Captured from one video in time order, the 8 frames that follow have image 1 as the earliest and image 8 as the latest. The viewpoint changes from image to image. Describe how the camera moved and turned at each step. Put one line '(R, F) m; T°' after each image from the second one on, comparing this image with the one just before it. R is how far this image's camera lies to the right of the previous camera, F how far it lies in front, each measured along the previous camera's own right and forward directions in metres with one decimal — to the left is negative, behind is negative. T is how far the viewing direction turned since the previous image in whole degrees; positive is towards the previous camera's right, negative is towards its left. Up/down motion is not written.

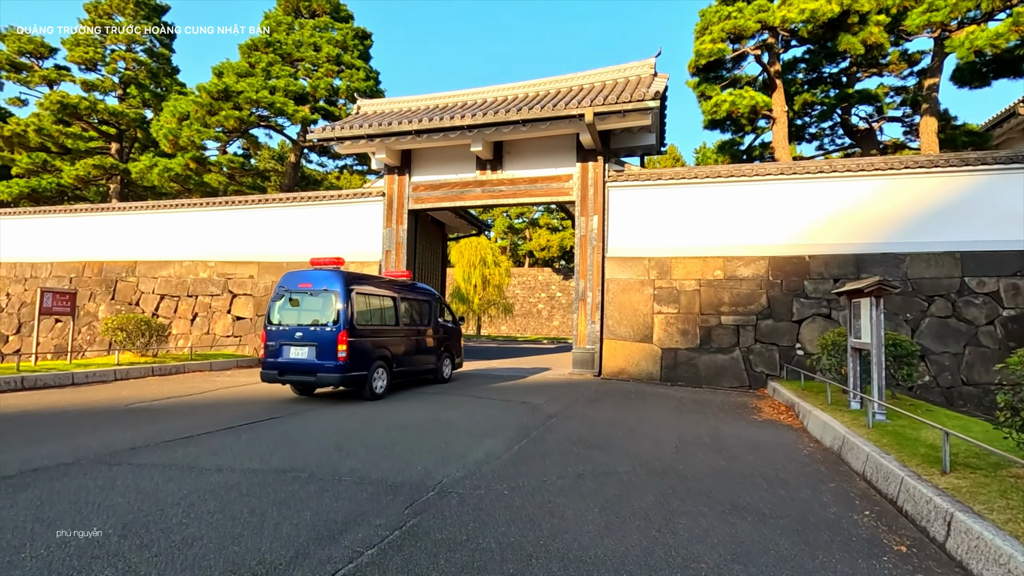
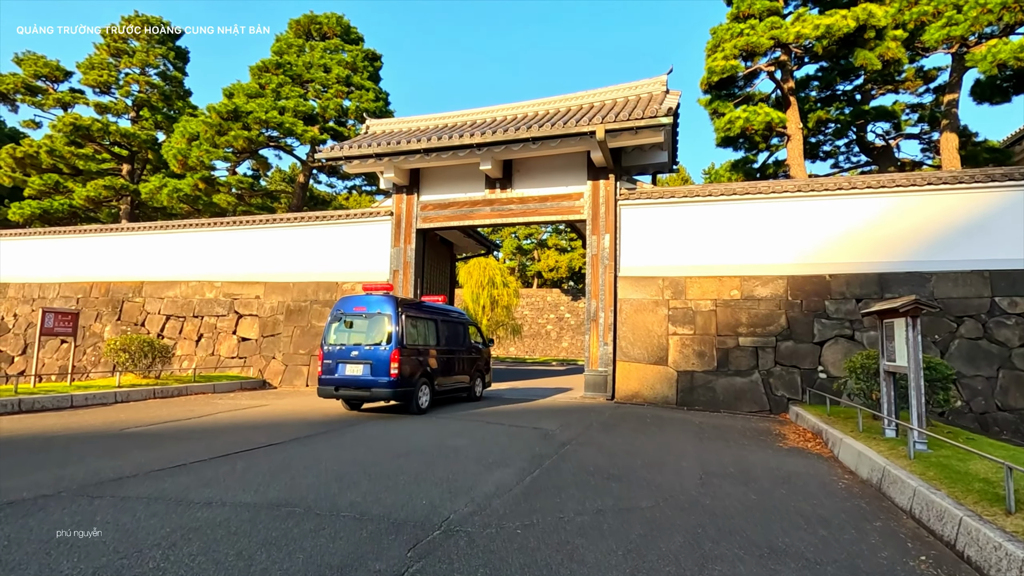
(0.0, +0.3) m; -1°
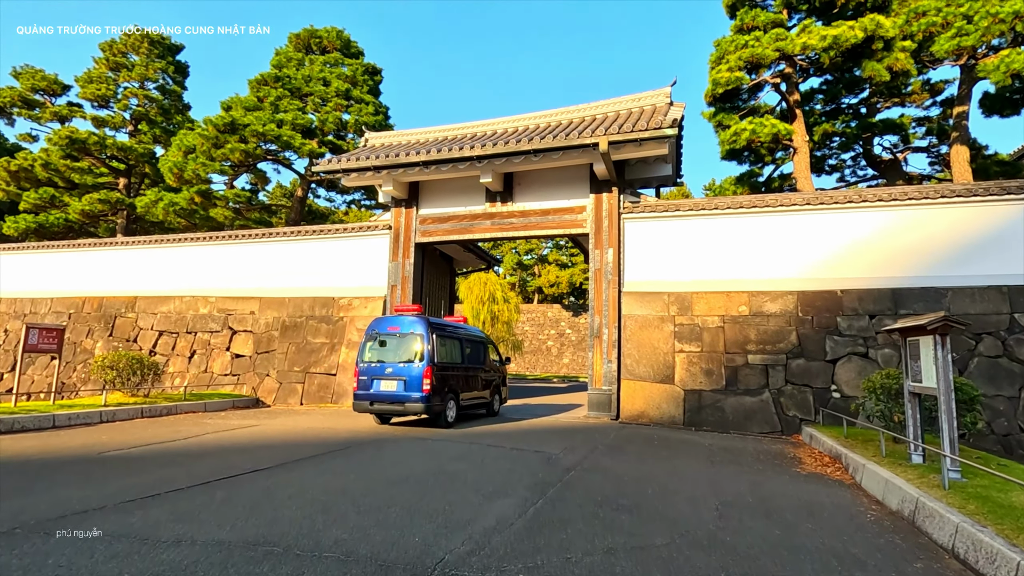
(0.0, +0.3) m; 0°
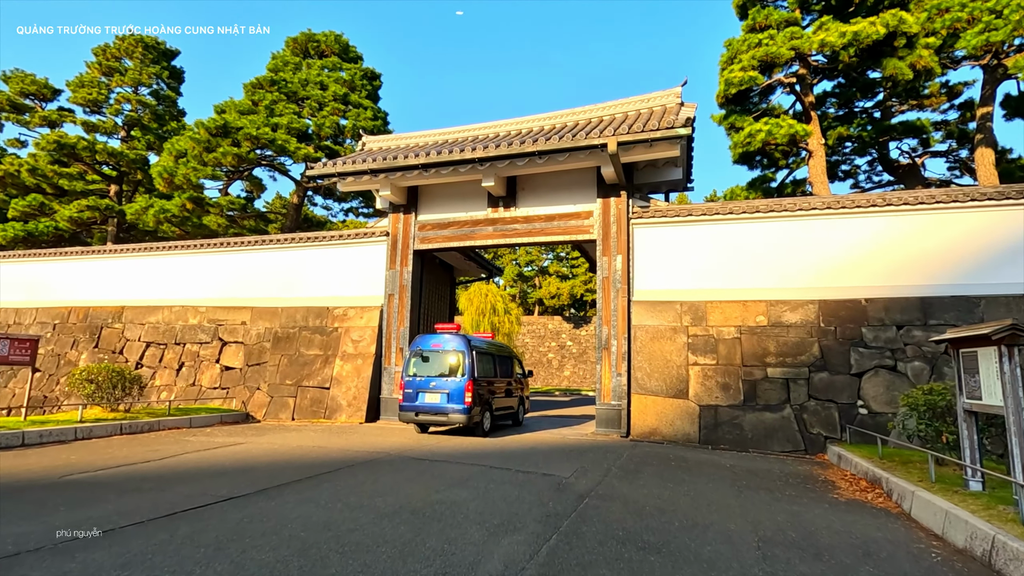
(-0.1, +0.5) m; 0°
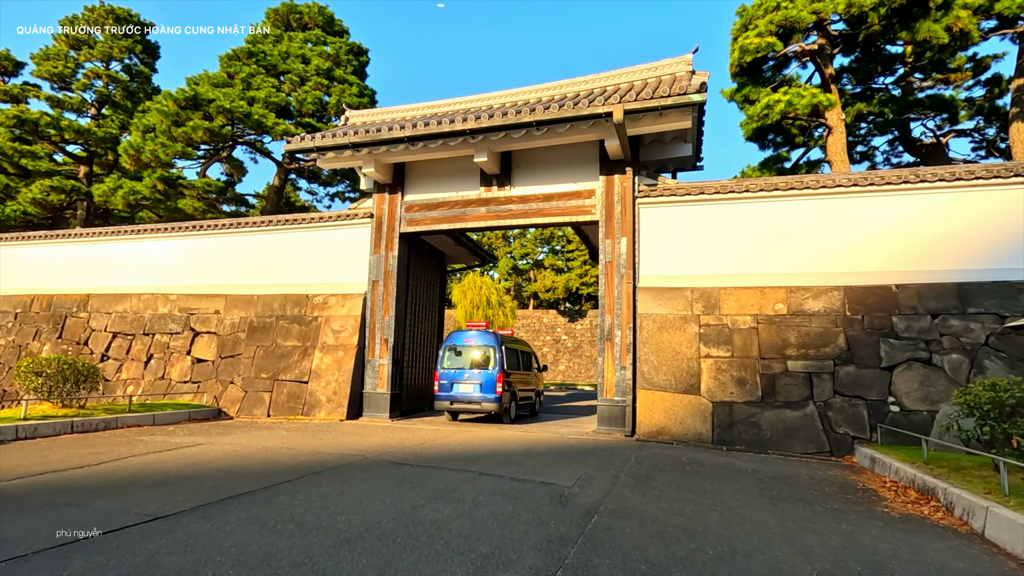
(0.0, +0.9) m; +1°
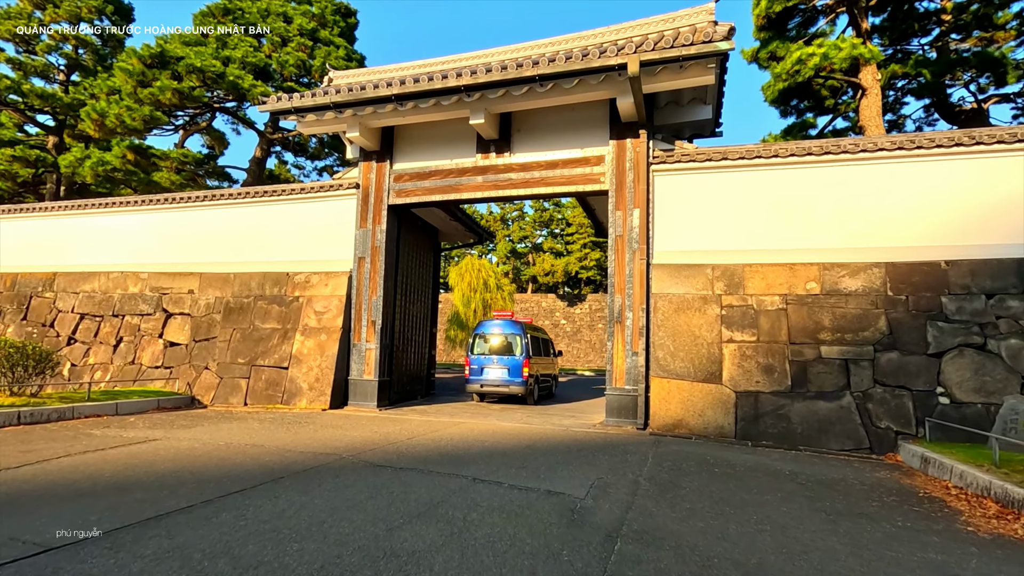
(0.0, +0.9) m; 0°
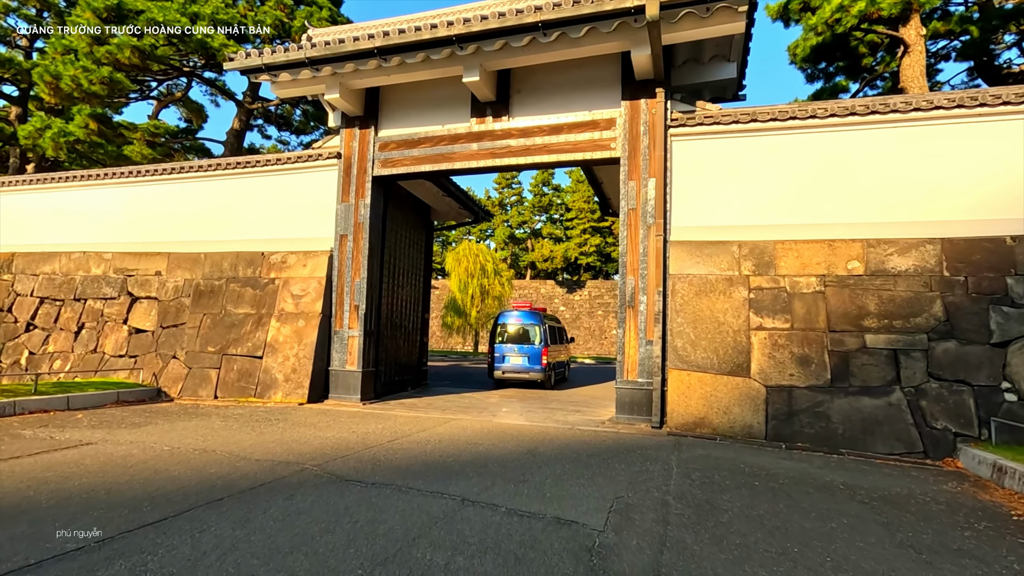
(0.0, +1.0) m; 0°
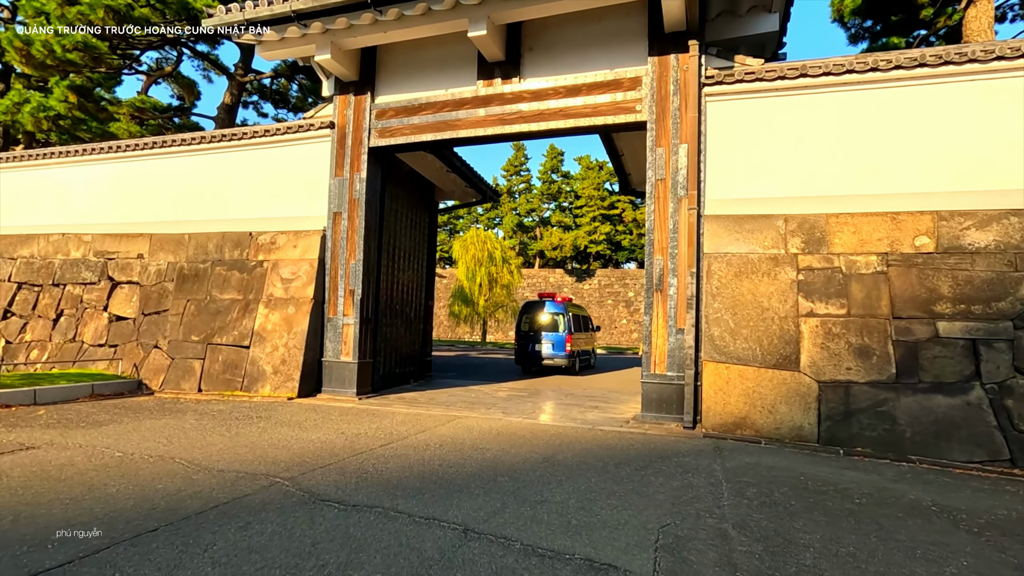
(0.0, +0.8) m; -1°
